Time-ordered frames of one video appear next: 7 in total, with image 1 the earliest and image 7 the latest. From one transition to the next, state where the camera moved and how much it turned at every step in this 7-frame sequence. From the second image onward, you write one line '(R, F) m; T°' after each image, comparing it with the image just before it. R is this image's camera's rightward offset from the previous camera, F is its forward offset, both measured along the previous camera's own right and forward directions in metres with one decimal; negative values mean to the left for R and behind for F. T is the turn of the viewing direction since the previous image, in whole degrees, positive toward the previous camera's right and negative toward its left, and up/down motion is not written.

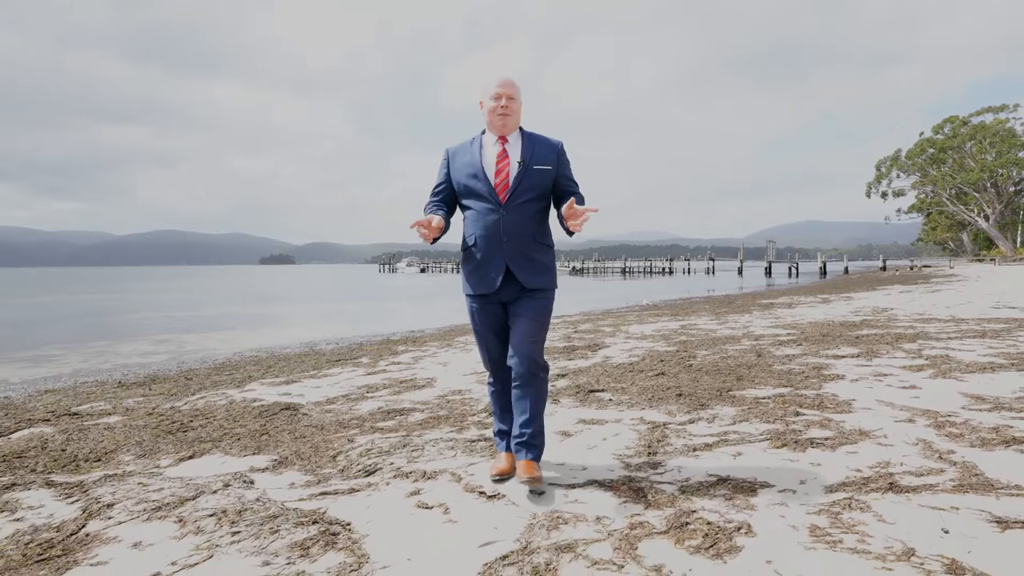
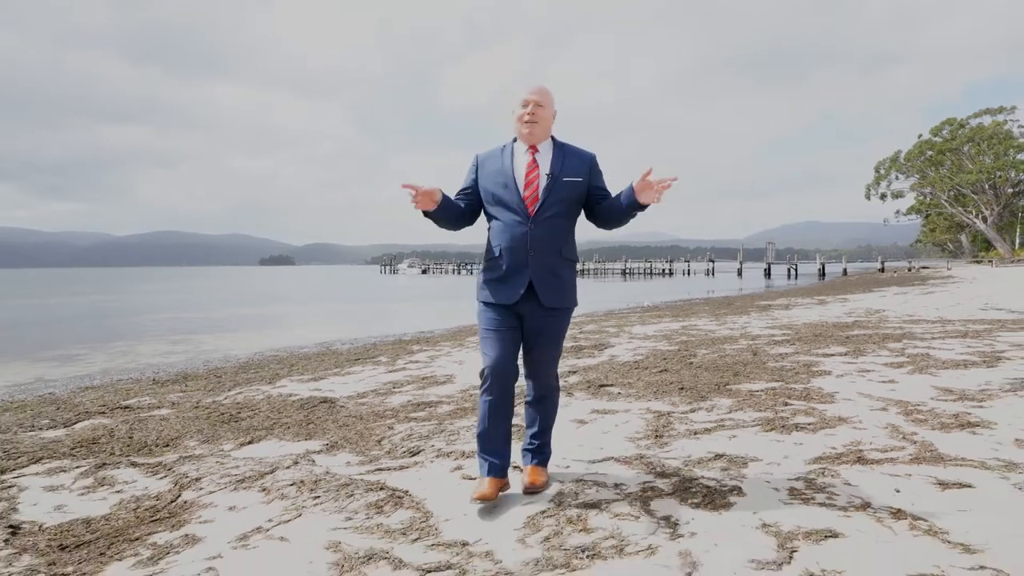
(-0.2, -0.6) m; 0°
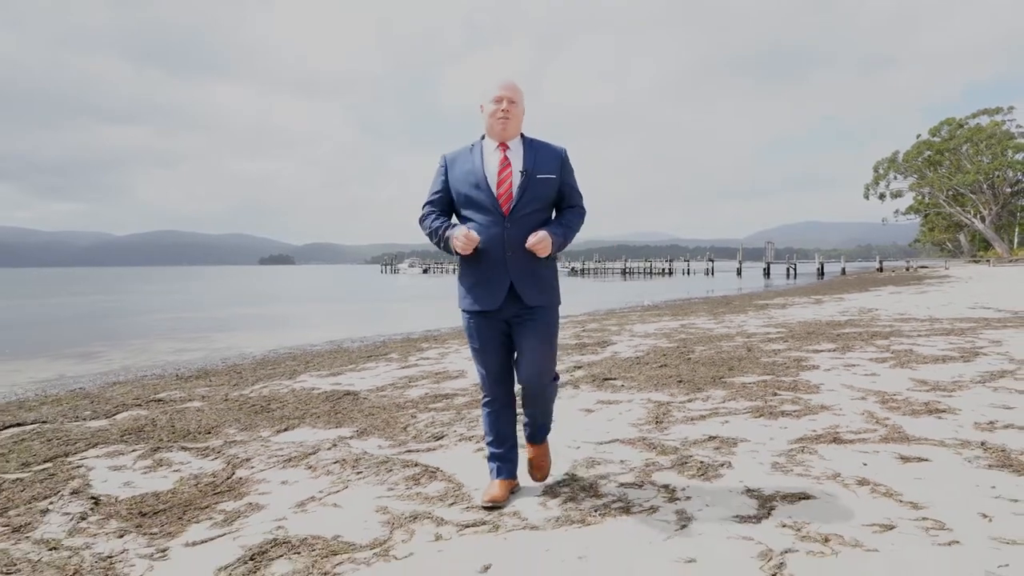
(-0.1, -0.4) m; 0°
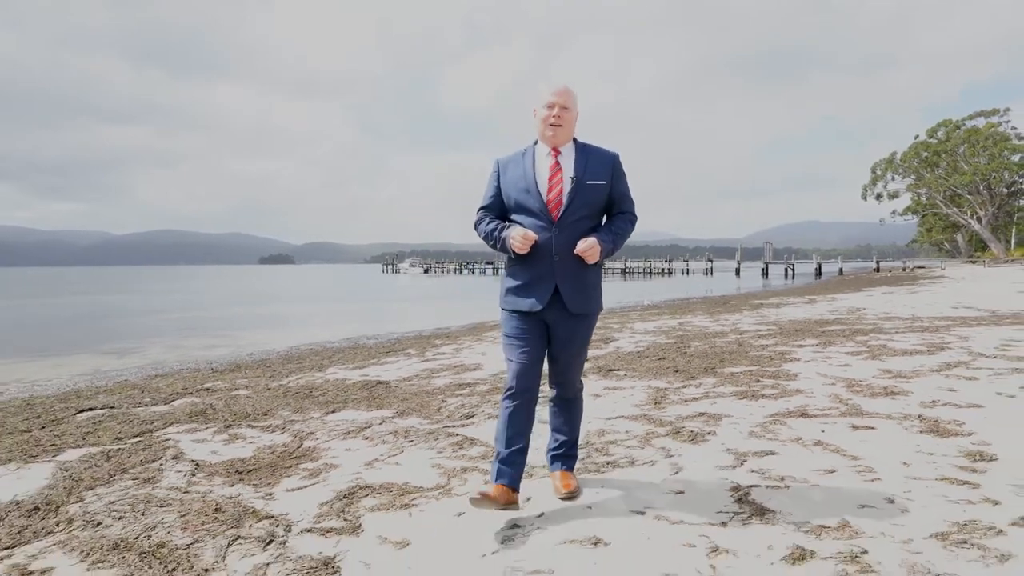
(-0.2, -0.8) m; 0°
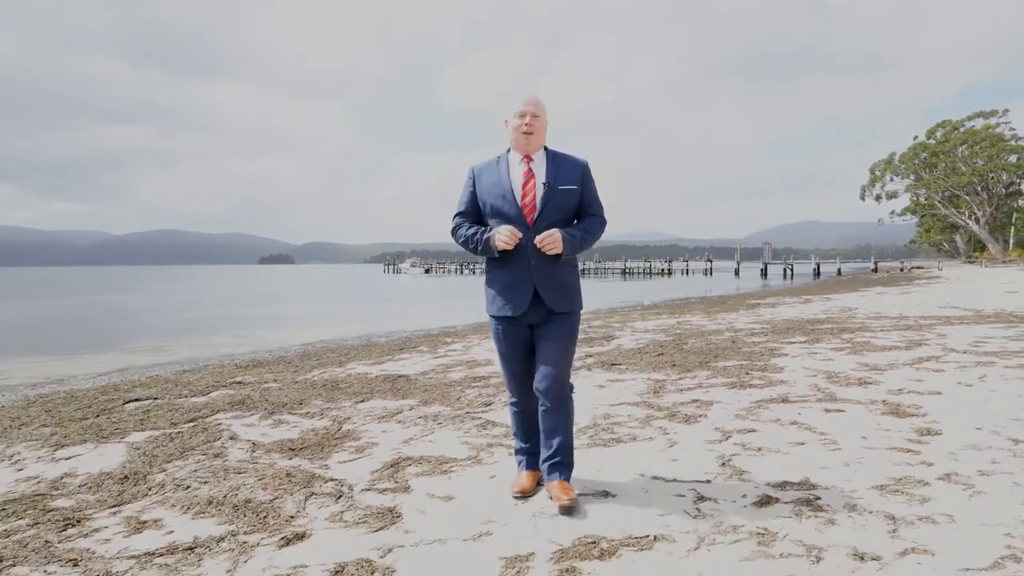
(-0.1, -0.6) m; 0°
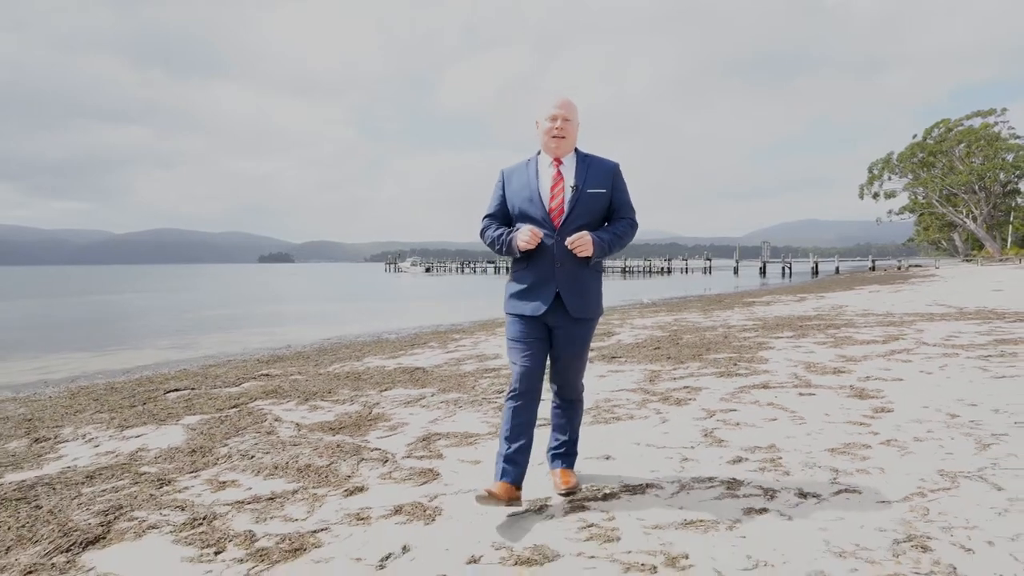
(-0.1, -0.7) m; 0°
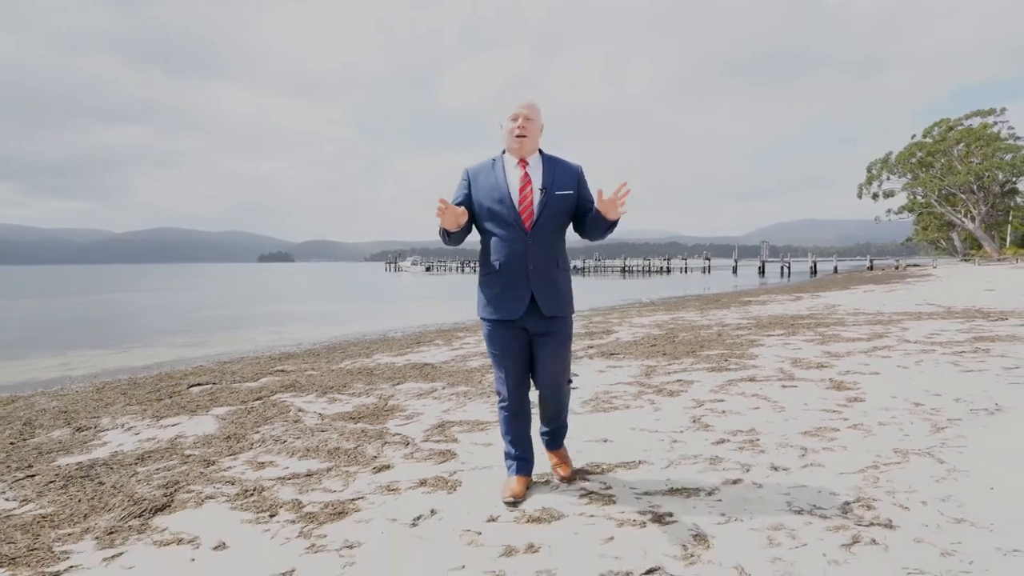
(-0.1, -0.5) m; 0°
